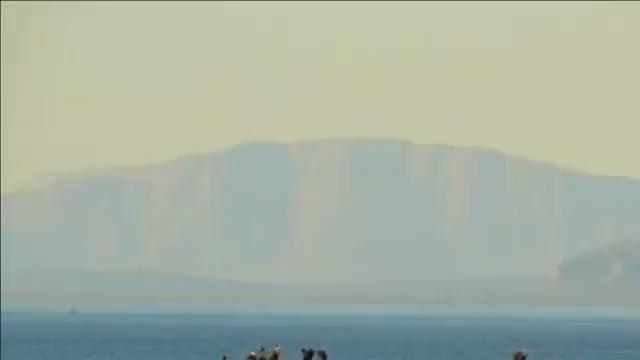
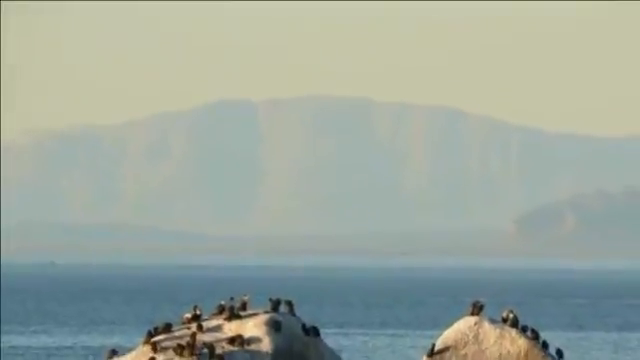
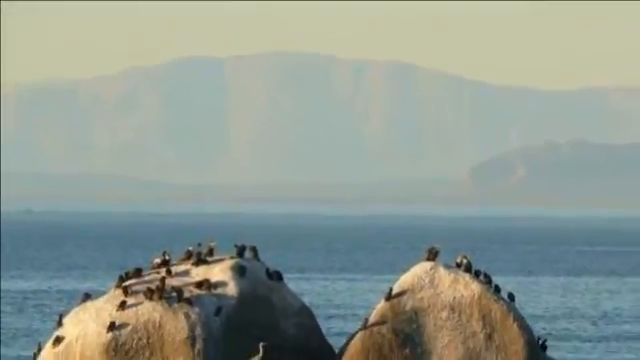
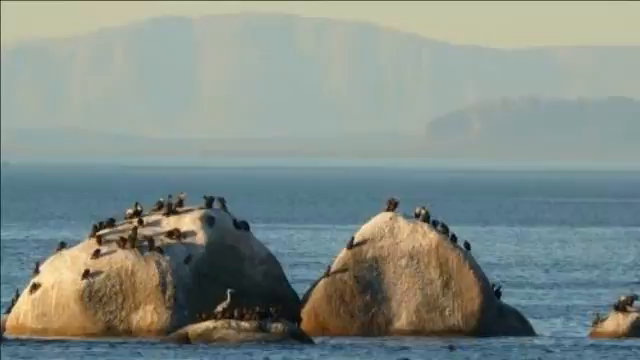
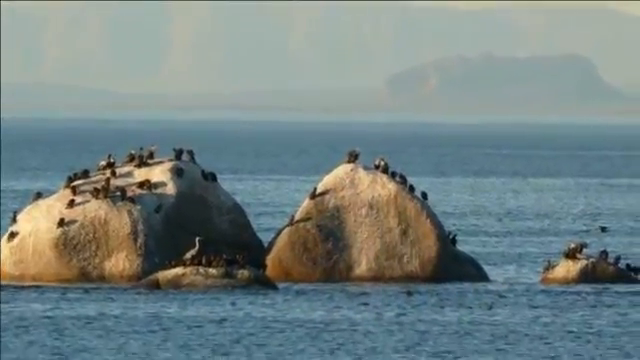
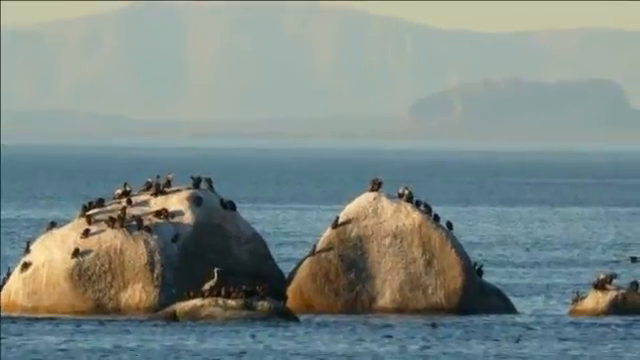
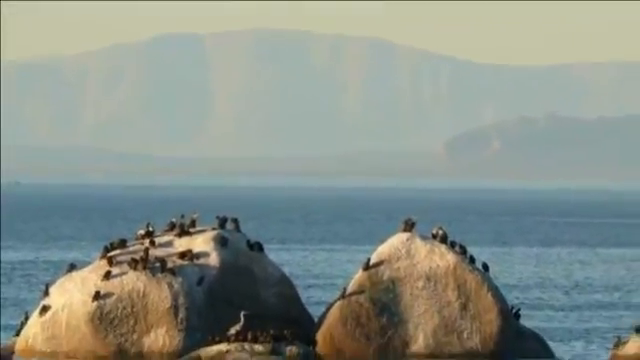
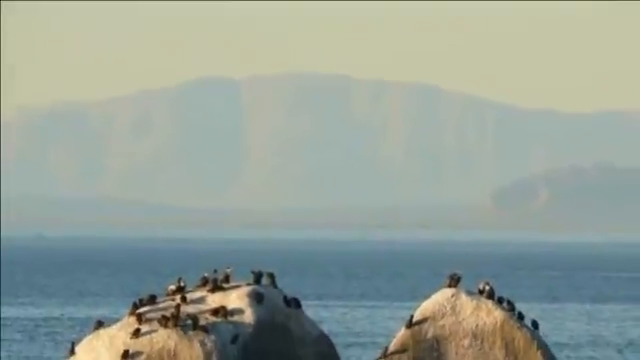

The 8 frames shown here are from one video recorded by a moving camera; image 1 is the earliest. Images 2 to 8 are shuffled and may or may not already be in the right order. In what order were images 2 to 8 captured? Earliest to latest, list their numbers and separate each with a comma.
2, 8, 3, 7, 4, 6, 5
